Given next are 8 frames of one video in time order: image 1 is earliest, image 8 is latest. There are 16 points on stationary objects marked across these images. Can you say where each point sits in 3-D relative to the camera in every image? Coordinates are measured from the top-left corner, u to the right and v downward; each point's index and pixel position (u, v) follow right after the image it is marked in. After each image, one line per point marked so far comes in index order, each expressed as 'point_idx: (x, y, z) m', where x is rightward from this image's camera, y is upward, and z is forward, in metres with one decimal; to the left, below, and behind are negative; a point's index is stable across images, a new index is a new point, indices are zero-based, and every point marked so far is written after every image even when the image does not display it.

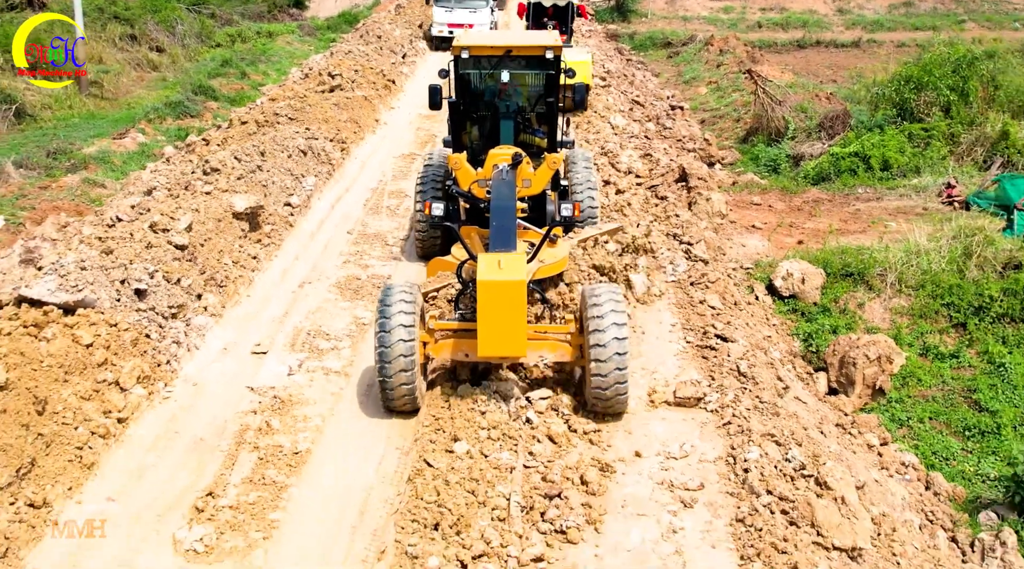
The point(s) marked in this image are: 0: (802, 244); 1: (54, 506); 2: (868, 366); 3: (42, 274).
0: (+3.3, +0.5, +9.7) m
1: (-2.6, -1.3, +4.9) m
2: (+3.2, -0.7, +7.7) m
3: (-3.5, +0.1, +6.3) m
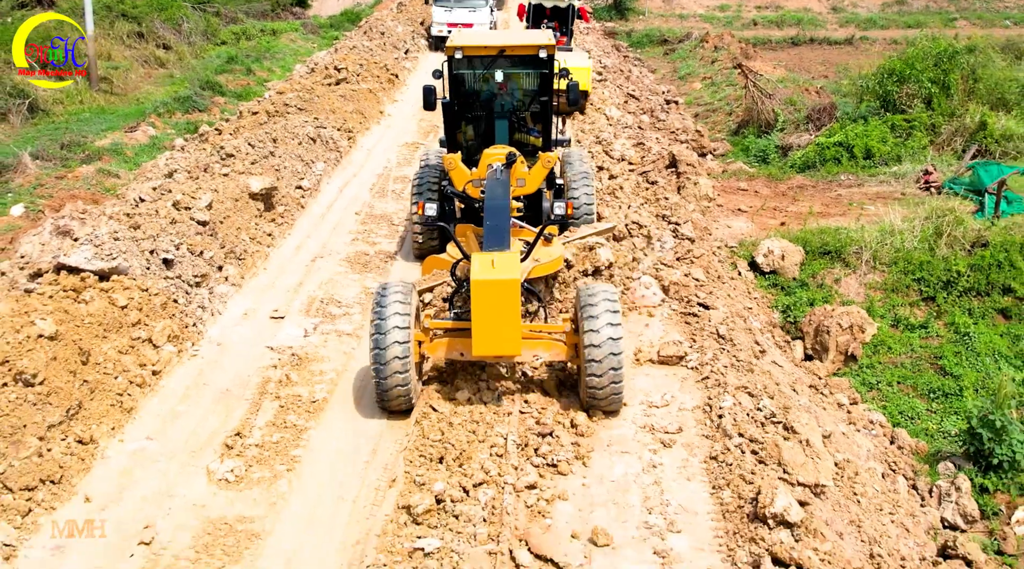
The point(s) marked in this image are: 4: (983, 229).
0: (+3.3, +0.7, +10.3) m
1: (-2.7, -1.0, +5.4) m
2: (+3.2, -0.5, +8.3) m
3: (-3.5, +0.3, +6.8) m
4: (+5.3, +0.6, +9.5) m
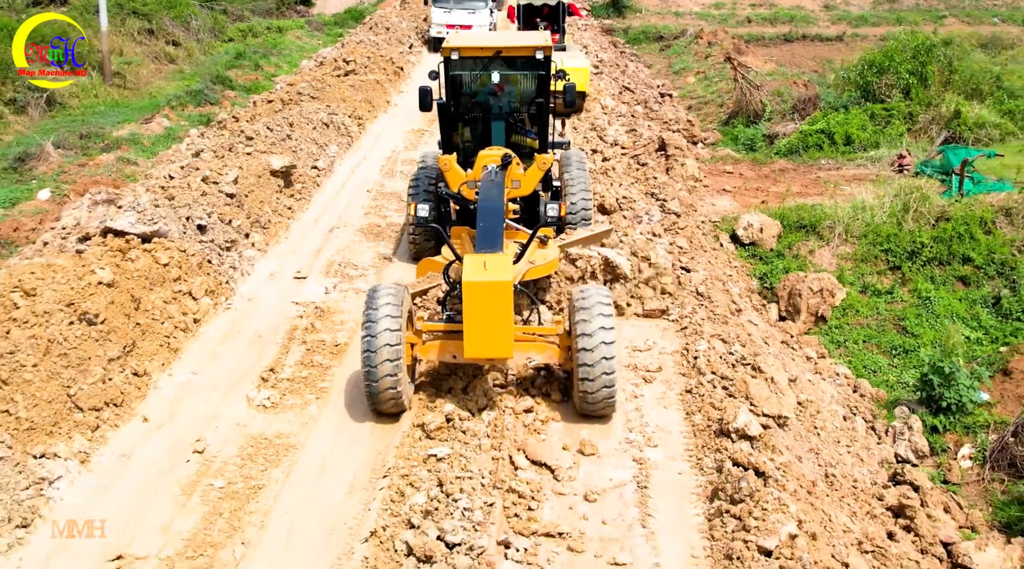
0: (+3.3, +1.1, +11.1) m
1: (-2.7, -0.7, +6.2) m
2: (+3.2, -0.1, +9.1) m
3: (-3.5, +0.7, +7.6) m
4: (+5.3, +1.0, +10.3) m
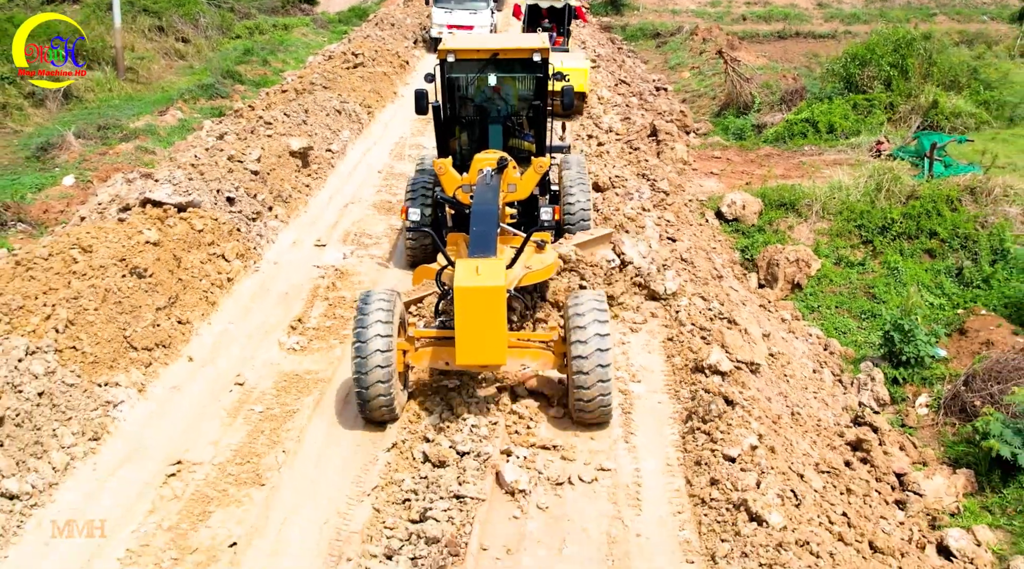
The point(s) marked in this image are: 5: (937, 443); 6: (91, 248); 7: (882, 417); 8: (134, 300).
0: (+3.3, +1.4, +11.9) m
1: (-2.6, -0.3, +7.0) m
2: (+3.2, +0.2, +9.9) m
3: (-3.5, +1.0, +8.4) m
4: (+5.3, +1.3, +11.1) m
5: (+3.8, -1.4, +7.6) m
6: (-3.5, +0.3, +7.0) m
7: (+3.5, -1.2, +7.9) m
8: (-3.0, -0.1, +6.8) m
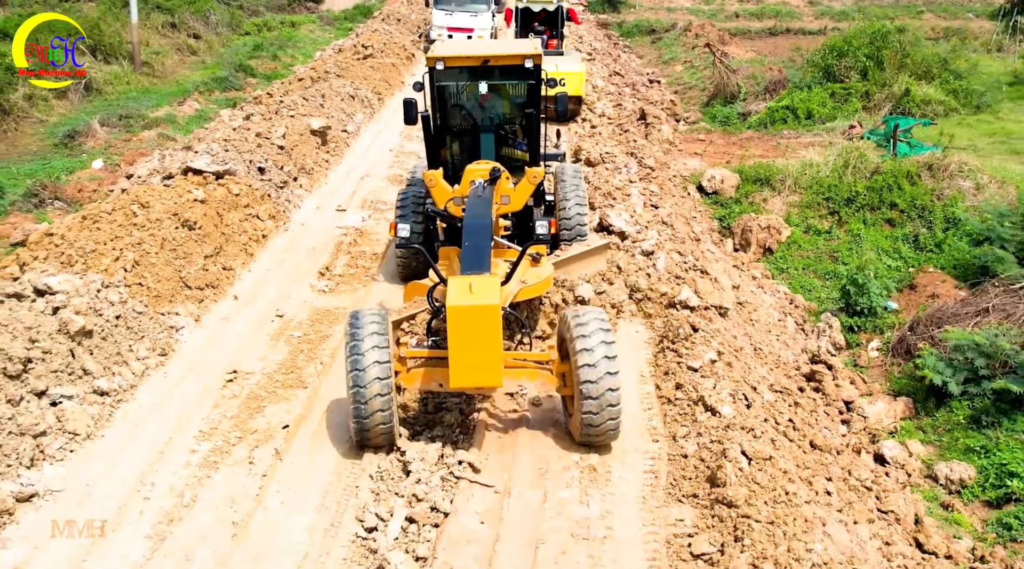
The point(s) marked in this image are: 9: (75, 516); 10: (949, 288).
0: (+3.3, +1.9, +13.0) m
1: (-2.7, +0.1, +8.1) m
2: (+3.2, +0.7, +11.0) m
3: (-3.5, +1.5, +9.5) m
4: (+5.3, +1.8, +12.2) m
5: (+3.8, -1.0, +8.7) m
6: (-3.5, +0.8, +8.1) m
7: (+3.5, -0.8, +9.0) m
8: (-3.0, +0.3, +7.9) m
9: (-2.6, -1.4, +5.2) m
10: (+4.9, 0.0, +9.6) m
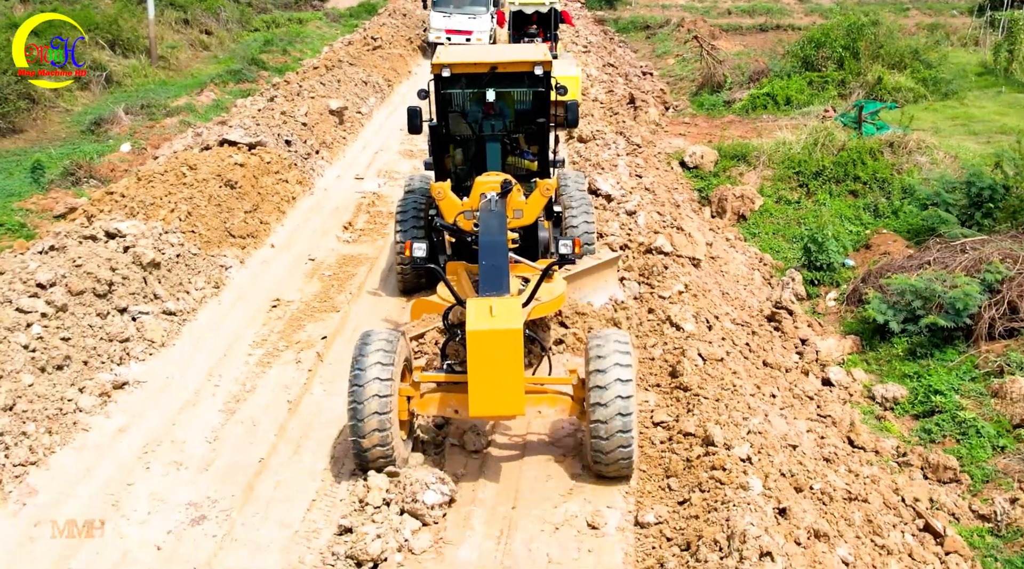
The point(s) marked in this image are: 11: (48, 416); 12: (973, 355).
0: (+3.3, +2.4, +14.2) m
1: (-2.7, +0.7, +9.3) m
2: (+3.2, +1.2, +12.2) m
3: (-3.5, +2.0, +10.7) m
4: (+5.3, +2.3, +13.4) m
5: (+3.8, -0.4, +9.9) m
6: (-3.5, +1.3, +9.3) m
7: (+3.5, -0.2, +10.2) m
8: (-3.0, +0.9, +9.1) m
9: (-2.6, -0.8, +6.4) m
10: (+4.9, +0.5, +10.8) m
11: (-3.3, -0.9, +6.1) m
12: (+4.7, -0.7, +8.6) m
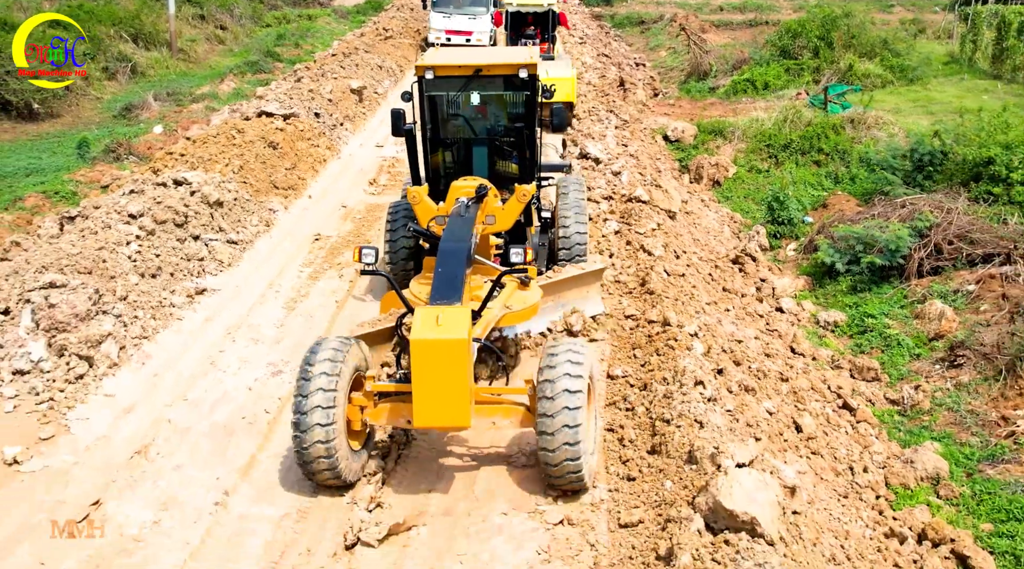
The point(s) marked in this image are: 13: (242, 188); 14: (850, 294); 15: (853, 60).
0: (+3.3, +3.1, +15.8) m
1: (-2.6, +1.3, +10.9) m
2: (+3.2, +1.9, +13.7) m
3: (-3.5, +2.7, +12.3) m
4: (+5.3, +3.0, +15.0) m
5: (+3.8, +0.2, +11.5) m
6: (-3.5, +2.0, +10.9) m
7: (+3.5, +0.4, +11.8) m
8: (-3.0, +1.5, +10.7) m
9: (-2.6, -0.1, +8.0) m
10: (+4.9, +1.2, +12.4) m
11: (-3.2, -0.2, +7.6) m
12: (+4.7, 0.0, +10.2) m
13: (-3.1, +1.1, +9.9) m
14: (+4.2, -0.1, +10.4) m
15: (+7.6, +5.0, +18.8) m
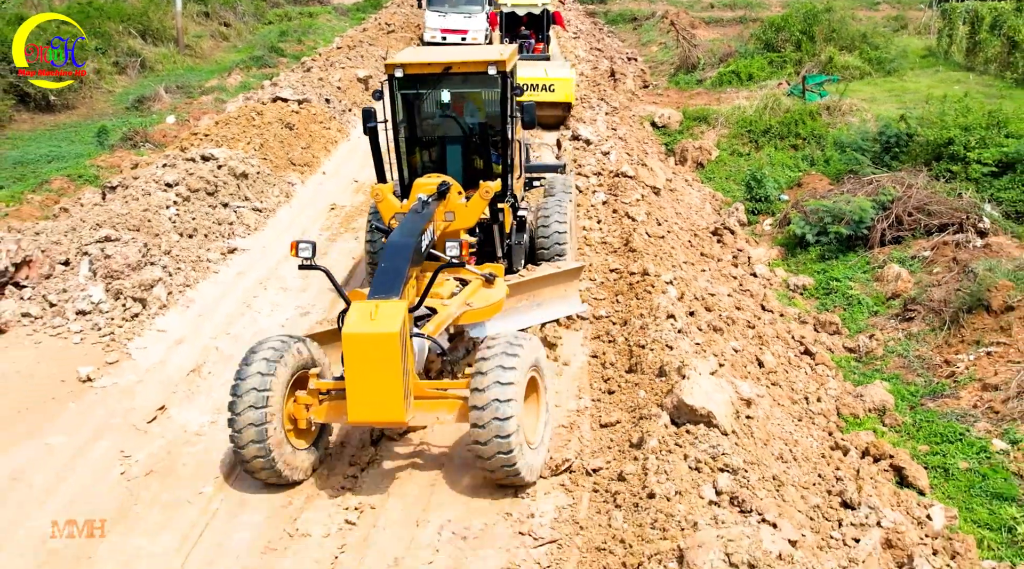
0: (+3.3, +3.5, +16.7) m
1: (-2.7, +1.8, +11.9) m
2: (+3.2, +2.3, +14.7) m
3: (-3.6, +3.1, +13.3) m
4: (+5.3, +3.4, +16.0) m
5: (+3.8, +0.7, +12.5) m
6: (-3.5, +2.4, +11.8) m
7: (+3.4, +0.9, +12.8) m
8: (-3.1, +2.0, +11.6) m
9: (-2.7, +0.3, +8.9) m
10: (+4.9, +1.6, +13.3) m
11: (-3.3, +0.2, +8.6) m
12: (+4.7, +0.4, +11.2) m
13: (-3.2, +1.5, +10.8) m
14: (+4.1, +0.3, +11.4) m
15: (+7.5, +5.4, +19.8) m
